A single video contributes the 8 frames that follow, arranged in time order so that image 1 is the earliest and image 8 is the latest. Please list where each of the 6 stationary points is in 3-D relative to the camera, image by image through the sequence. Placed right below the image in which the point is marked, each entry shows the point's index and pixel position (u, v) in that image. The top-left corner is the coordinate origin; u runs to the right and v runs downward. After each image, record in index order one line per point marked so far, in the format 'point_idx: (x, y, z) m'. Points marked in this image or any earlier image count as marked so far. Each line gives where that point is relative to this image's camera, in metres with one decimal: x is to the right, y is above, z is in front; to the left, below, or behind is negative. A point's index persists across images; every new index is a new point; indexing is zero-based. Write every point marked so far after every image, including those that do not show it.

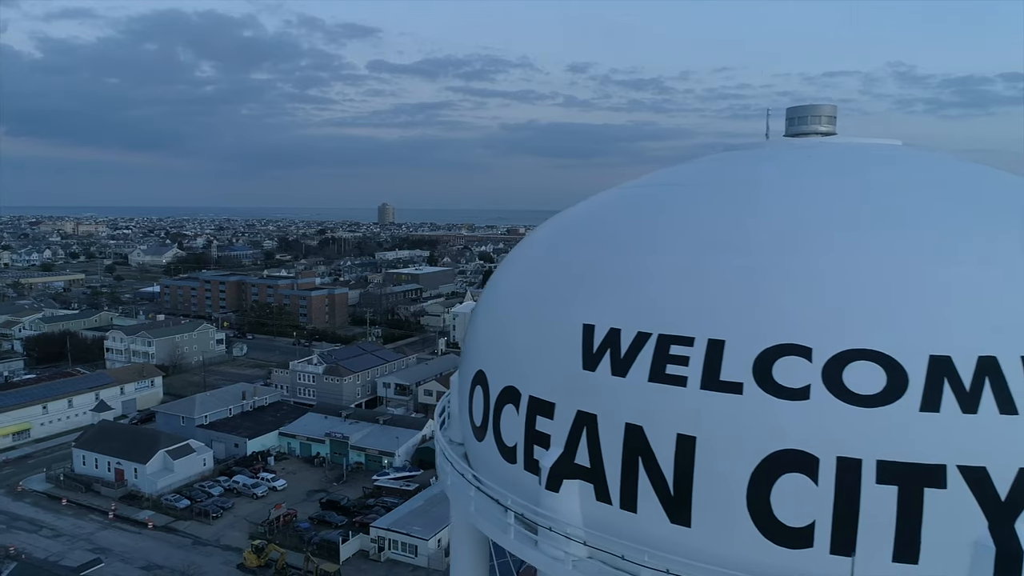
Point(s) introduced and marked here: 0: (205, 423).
0: (-6.7, -2.9, +15.3) m
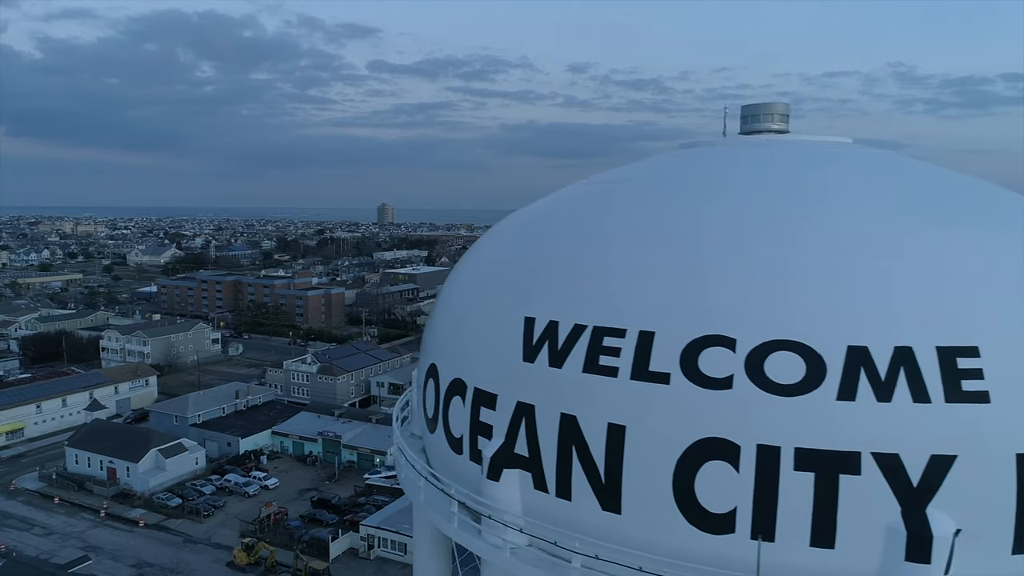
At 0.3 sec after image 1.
0: (-6.9, -2.9, +15.4) m
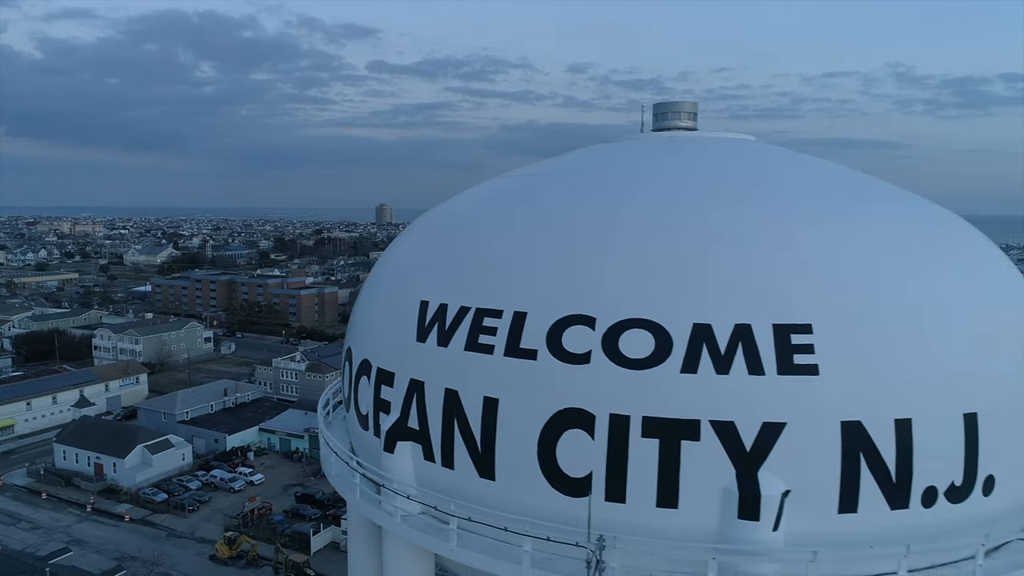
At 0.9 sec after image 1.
0: (-7.2, -2.9, +15.5) m
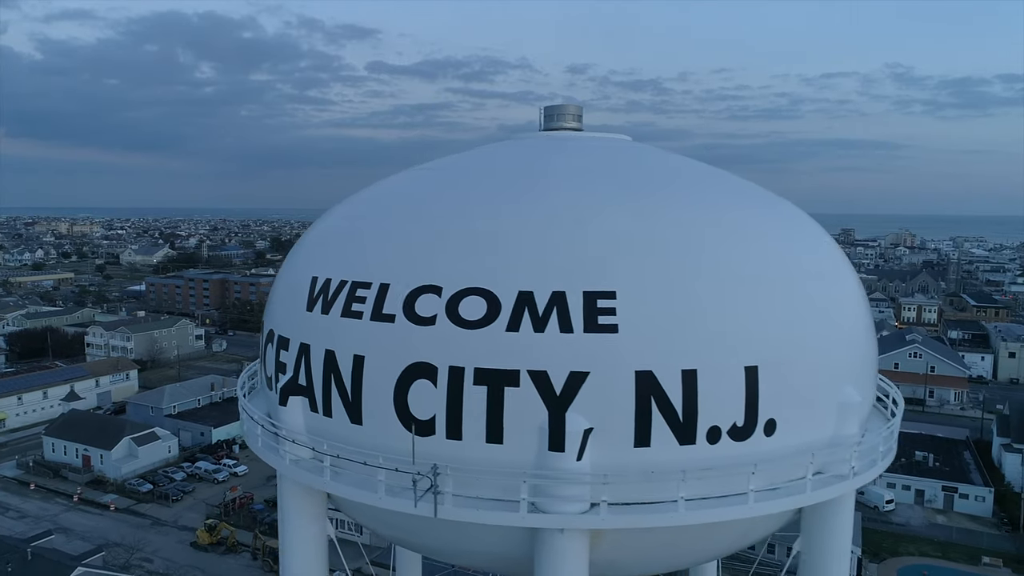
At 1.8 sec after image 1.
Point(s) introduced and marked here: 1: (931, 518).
0: (-7.7, -2.8, +15.9) m
1: (+7.3, -4.0, +12.1) m
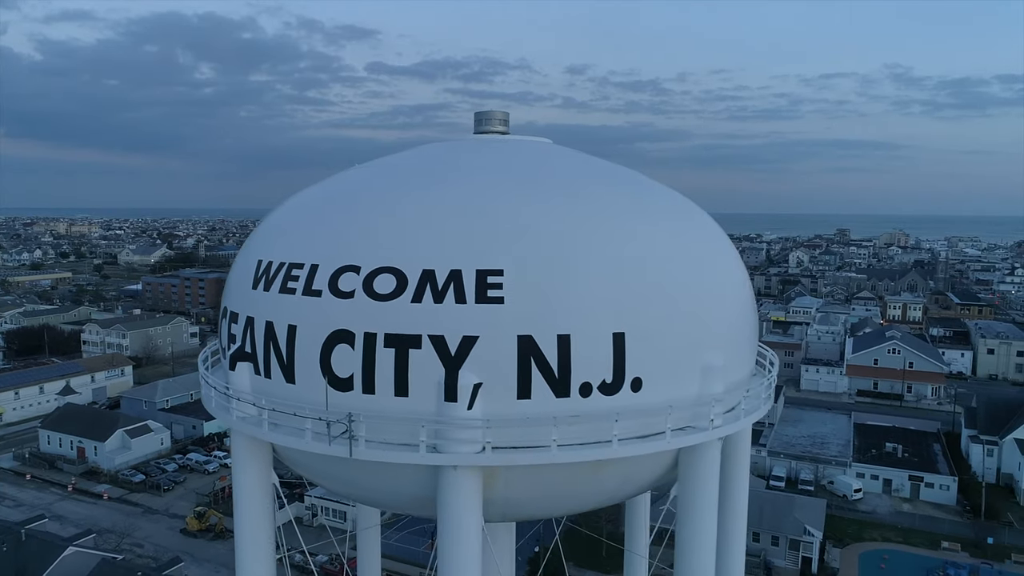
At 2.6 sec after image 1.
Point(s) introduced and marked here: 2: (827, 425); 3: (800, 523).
0: (-8.0, -2.8, +16.3) m
1: (+6.9, -3.9, +12.5) m
2: (+7.0, -3.0, +15.6) m
3: (+4.3, -3.5, +10.4) m
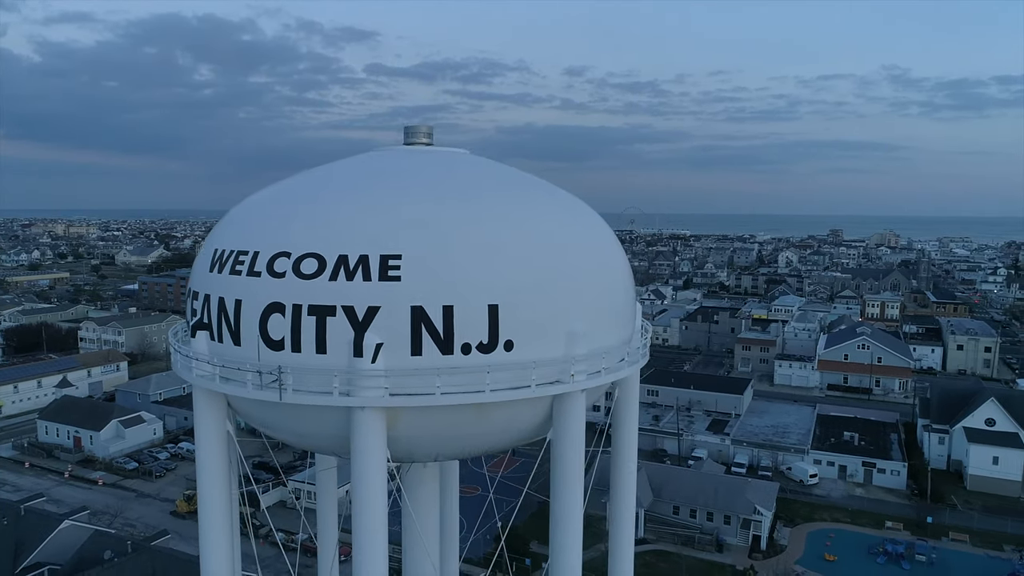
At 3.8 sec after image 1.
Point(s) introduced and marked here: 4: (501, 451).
0: (-8.5, -2.7, +17.0) m
1: (+6.4, -3.8, +13.2) m
2: (+6.5, -3.0, +16.3) m
3: (+3.8, -3.4, +11.1) m
4: (-0.1, -0.9, +3.8) m
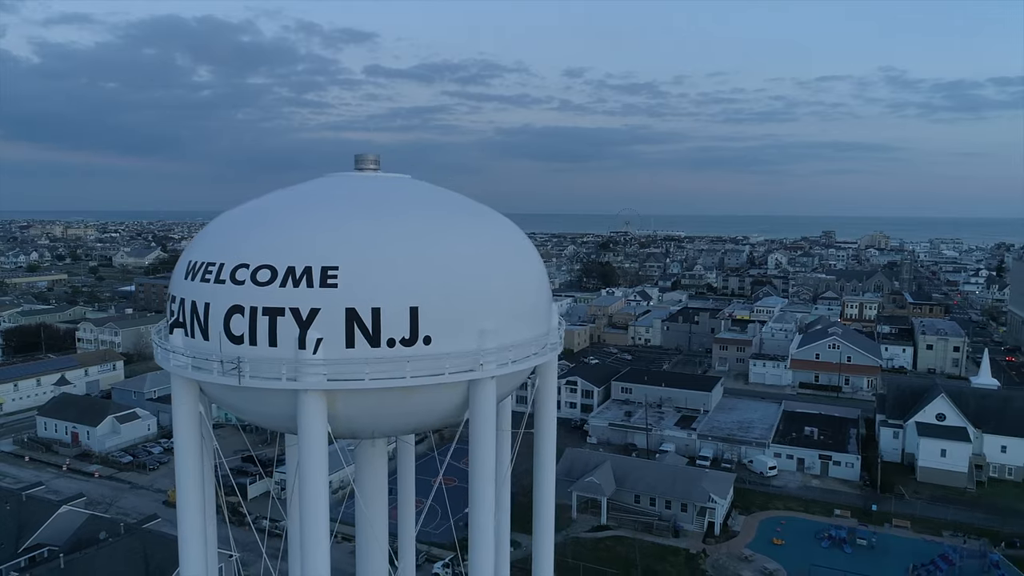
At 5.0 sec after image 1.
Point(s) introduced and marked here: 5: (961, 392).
0: (-9.0, -2.8, +17.7) m
1: (+5.9, -3.9, +14.0) m
2: (+6.0, -3.0, +17.1) m
3: (+3.3, -3.4, +11.9) m
4: (-0.5, -0.9, +4.6) m
5: (+9.7, -2.2, +15.2) m
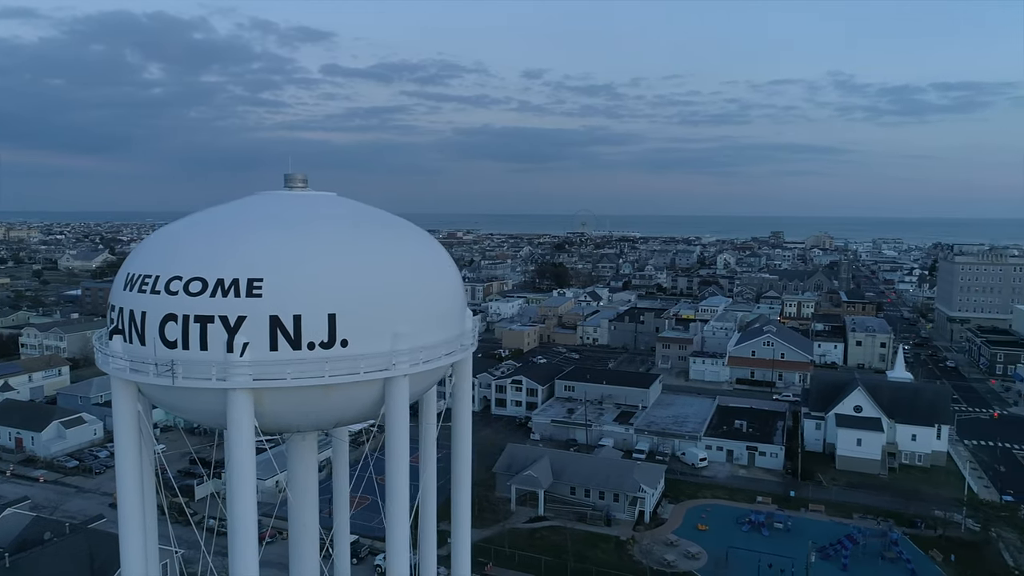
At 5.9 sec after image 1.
0: (-10.4, -2.9, +17.7) m
1: (+4.7, -3.9, +14.9) m
2: (+4.6, -3.0, +18.0) m
3: (+2.2, -3.5, +12.6) m
4: (-1.2, -1.0, +5.1) m
5: (+8.5, -2.3, +16.3) m
